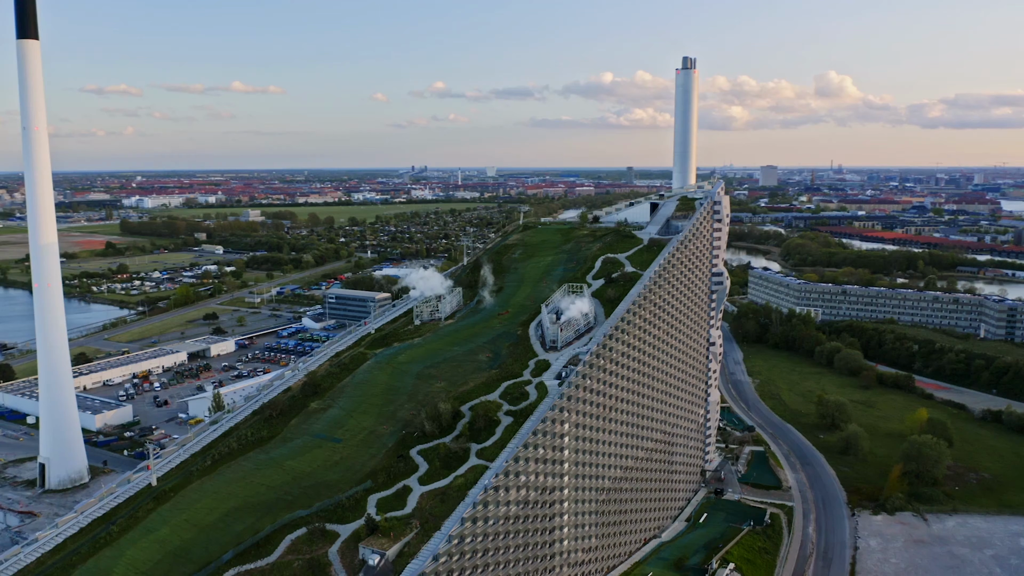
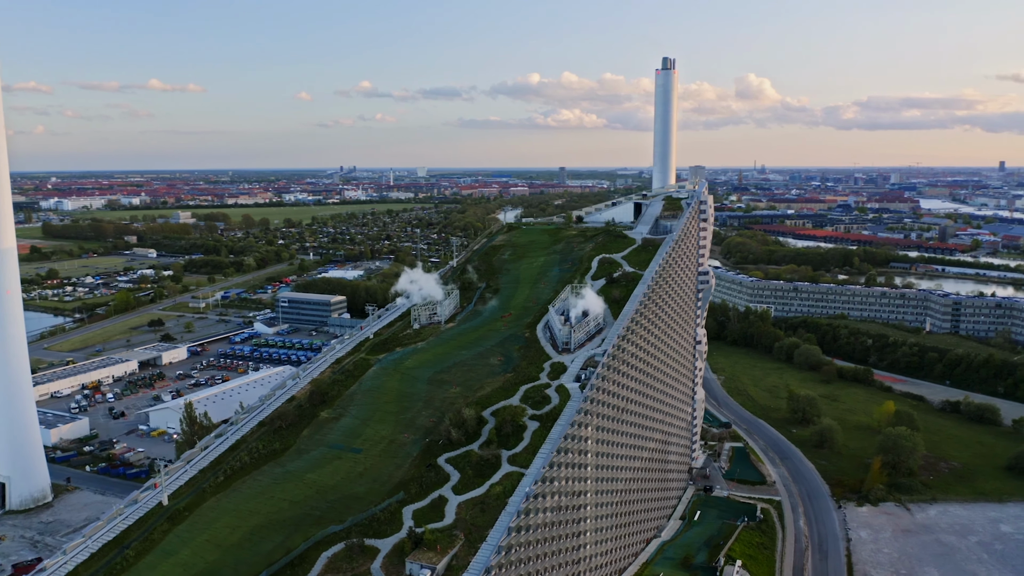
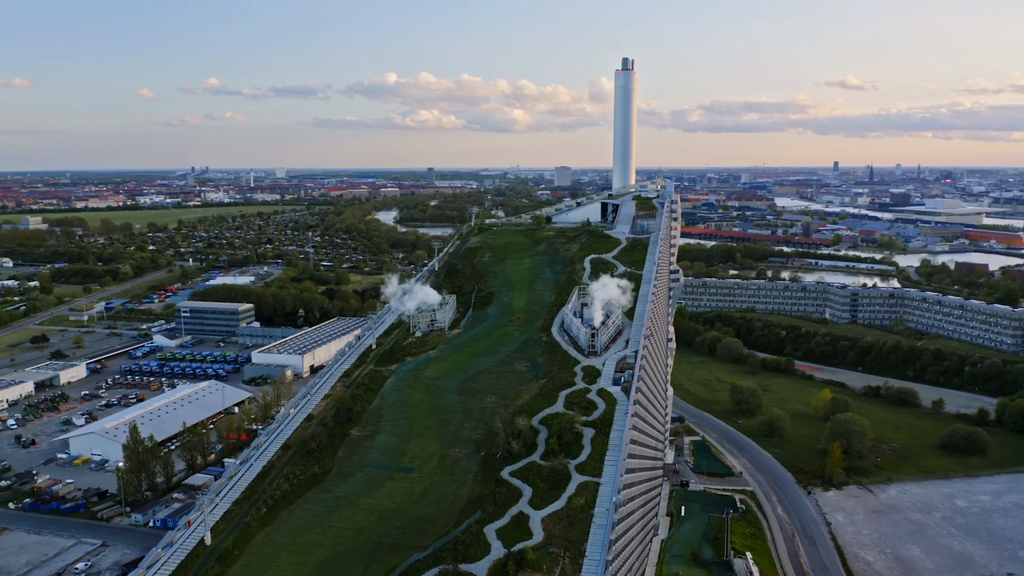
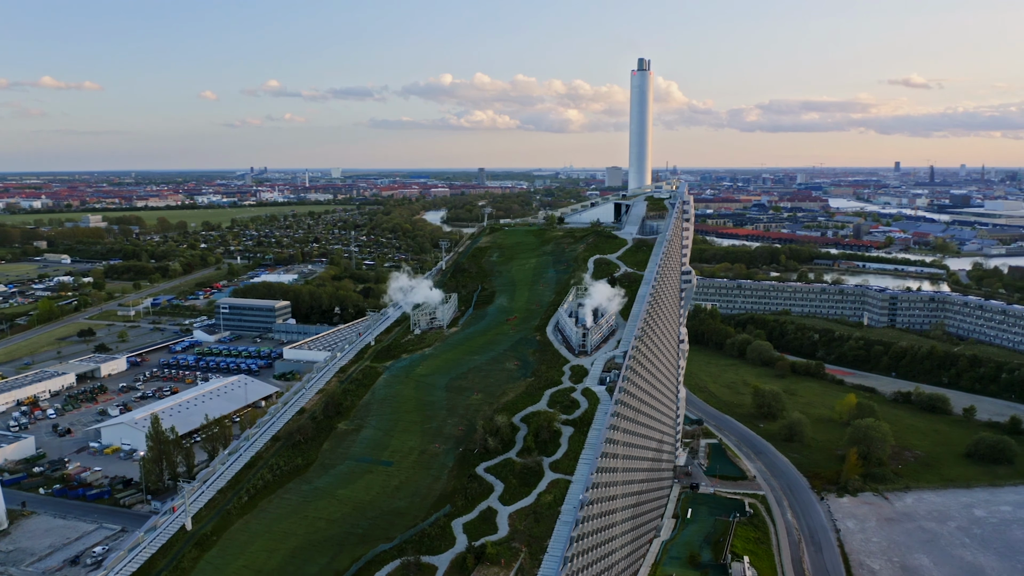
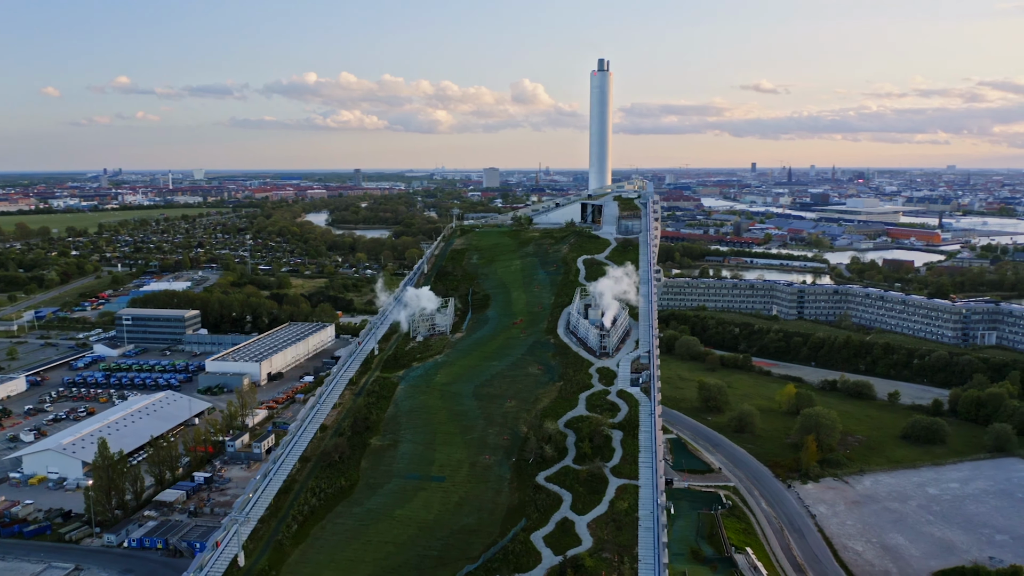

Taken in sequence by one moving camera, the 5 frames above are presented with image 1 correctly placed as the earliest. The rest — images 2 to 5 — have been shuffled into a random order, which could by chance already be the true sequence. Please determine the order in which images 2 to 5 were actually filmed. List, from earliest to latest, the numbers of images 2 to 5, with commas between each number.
2, 4, 3, 5
